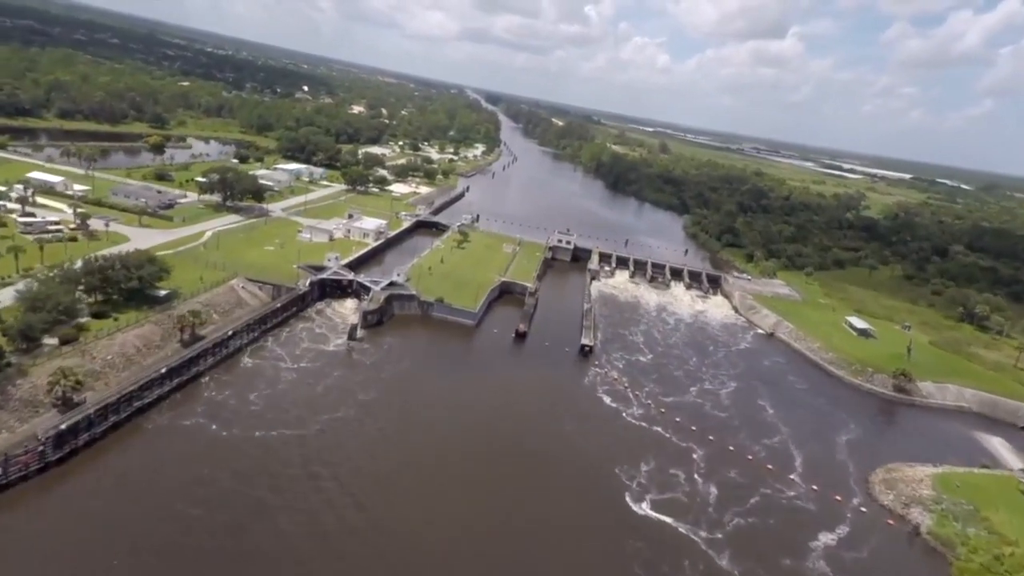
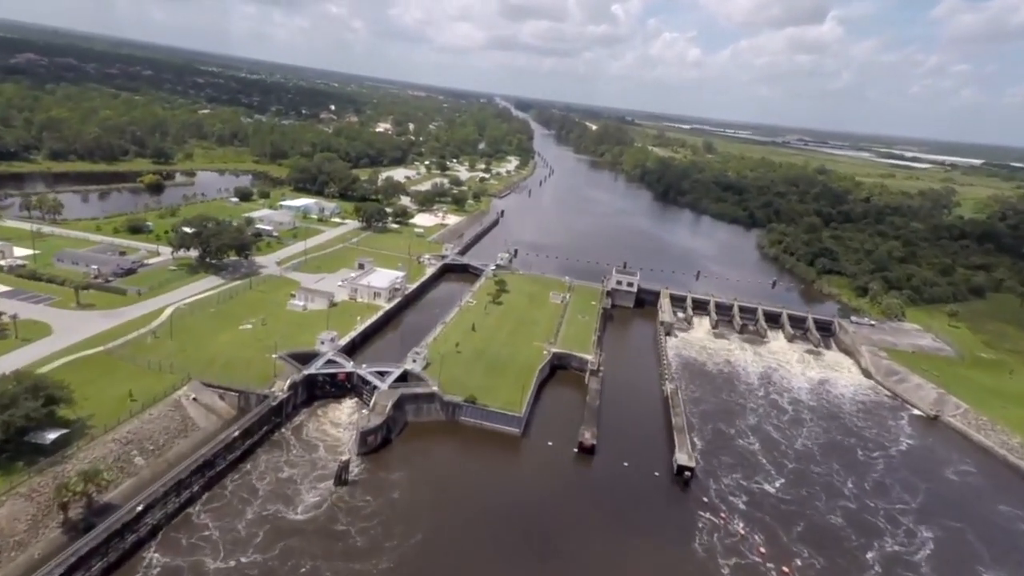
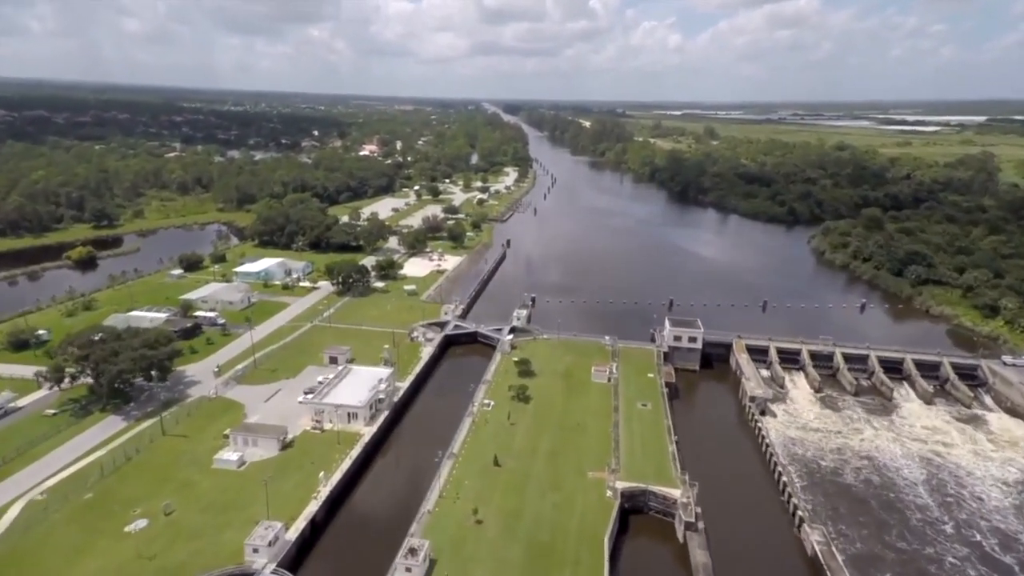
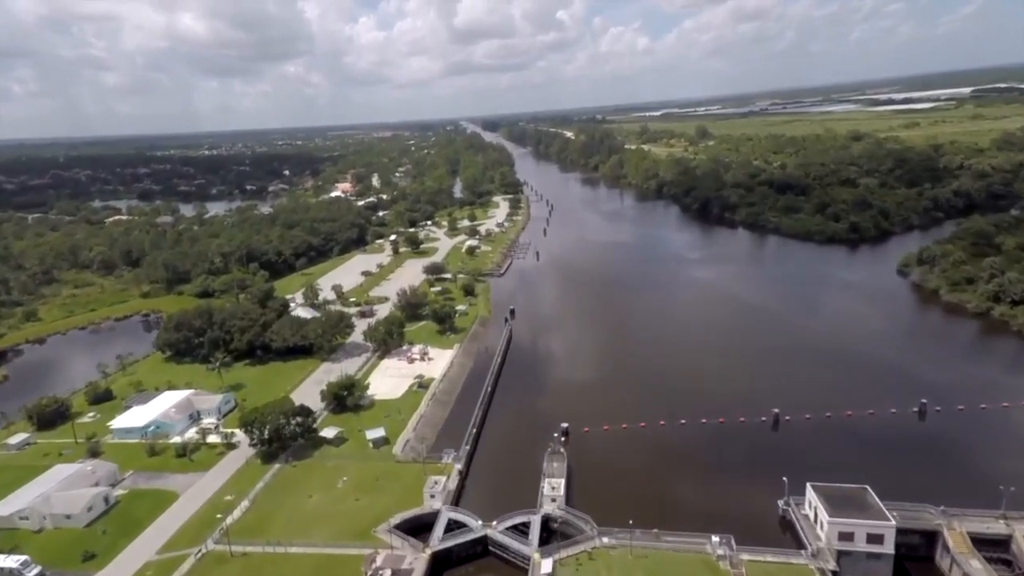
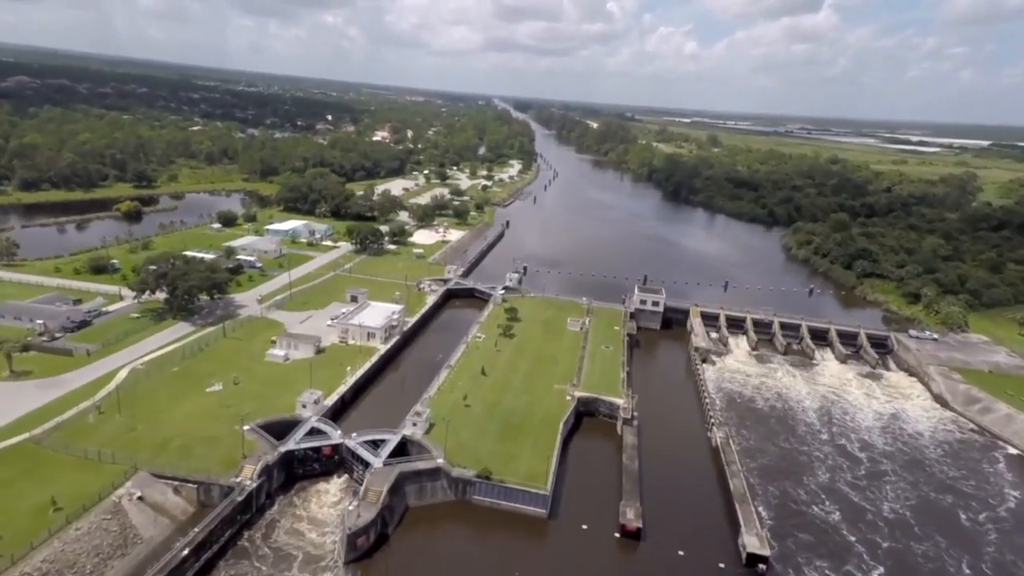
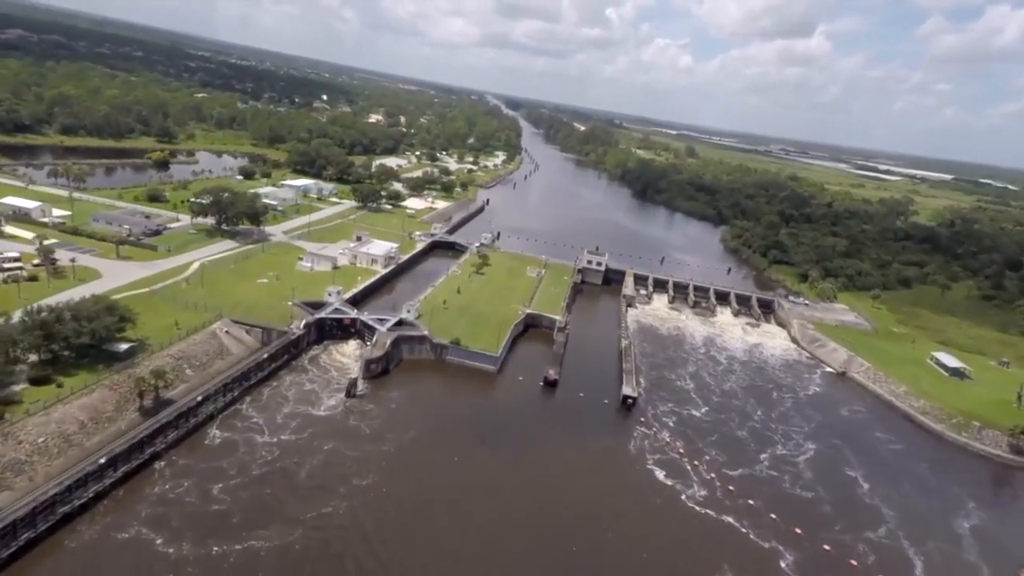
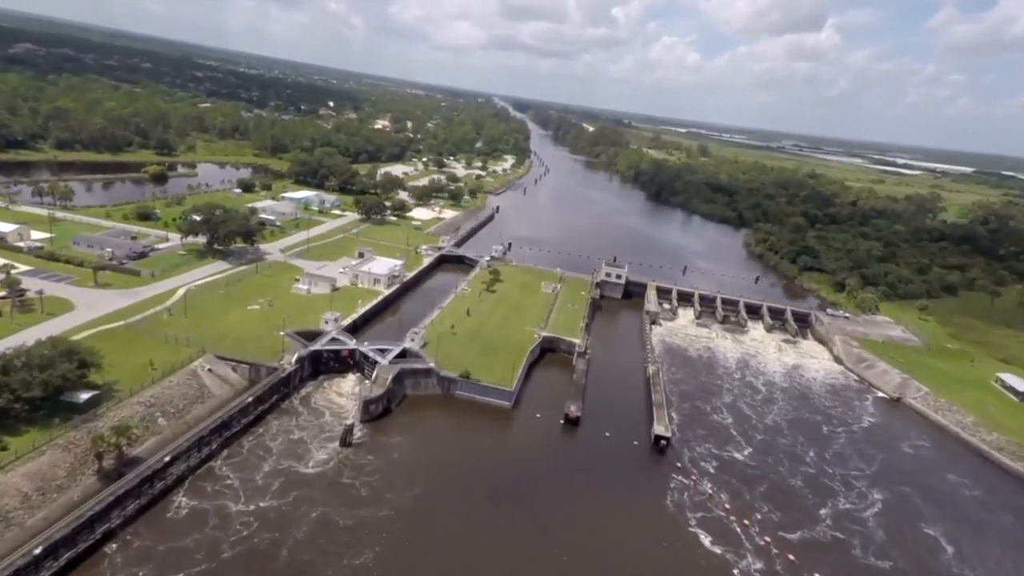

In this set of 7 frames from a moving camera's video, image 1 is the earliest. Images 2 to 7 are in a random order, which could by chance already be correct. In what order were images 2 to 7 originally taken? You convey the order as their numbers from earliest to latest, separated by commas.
6, 7, 2, 5, 3, 4
